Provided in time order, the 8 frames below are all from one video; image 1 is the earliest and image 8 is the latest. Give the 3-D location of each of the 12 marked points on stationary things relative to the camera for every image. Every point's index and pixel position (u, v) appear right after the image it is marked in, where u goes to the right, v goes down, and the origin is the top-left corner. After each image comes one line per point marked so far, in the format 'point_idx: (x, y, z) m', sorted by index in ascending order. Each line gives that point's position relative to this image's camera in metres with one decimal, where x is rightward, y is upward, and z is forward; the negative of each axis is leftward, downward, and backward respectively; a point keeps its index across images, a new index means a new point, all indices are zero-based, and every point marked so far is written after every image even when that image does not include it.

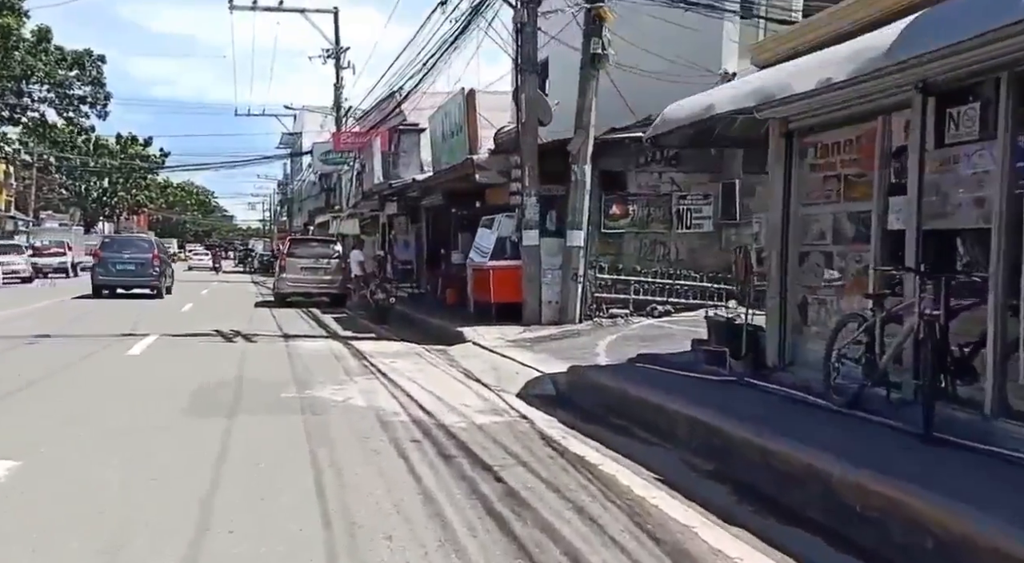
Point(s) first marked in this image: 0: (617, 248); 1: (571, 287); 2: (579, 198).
0: (+2.0, +0.6, +16.8) m
1: (+1.1, -0.1, +15.8) m
2: (+1.2, +1.5, +15.5) m
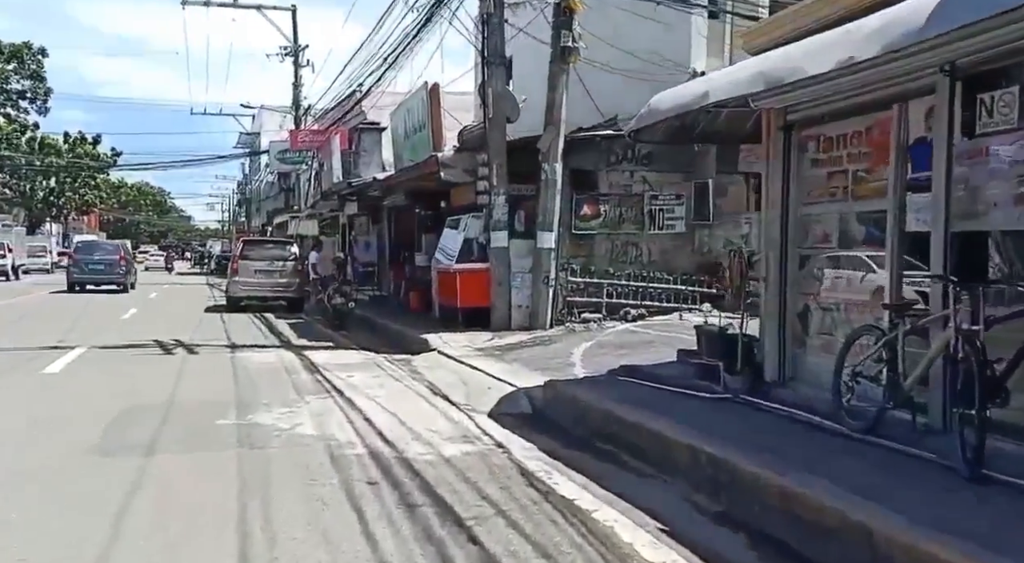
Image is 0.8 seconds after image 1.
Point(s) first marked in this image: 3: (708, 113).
0: (+1.4, +0.6, +15.9) m
1: (+0.5, -0.2, +14.8) m
2: (+0.6, +1.4, +14.6) m
3: (+2.1, +1.8, +9.6) m
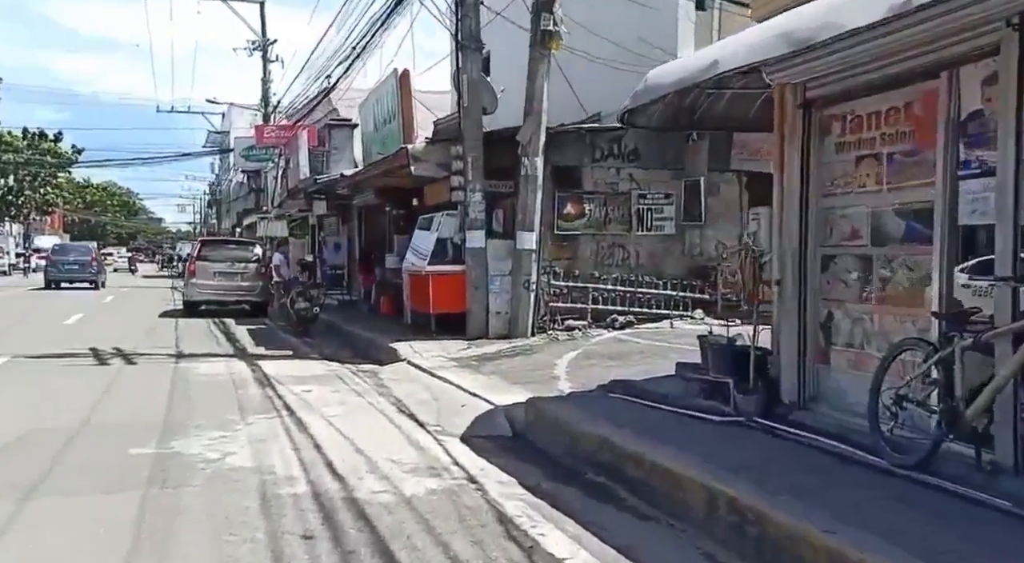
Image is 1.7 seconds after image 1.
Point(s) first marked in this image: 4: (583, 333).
0: (+1.0, +0.5, +14.7) m
1: (+0.2, -0.2, +13.6) m
2: (+0.3, +1.3, +13.3) m
3: (+1.8, +1.8, +8.4) m
4: (+1.1, -0.8, +13.6) m
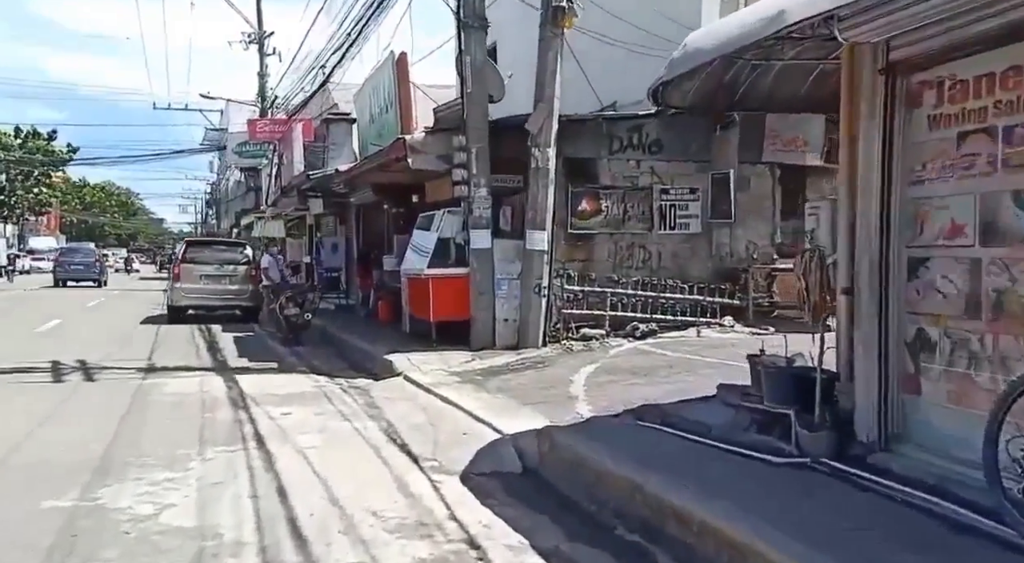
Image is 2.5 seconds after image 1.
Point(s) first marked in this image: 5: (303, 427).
0: (+1.1, +0.4, +13.3) m
1: (+0.3, -0.3, +12.2) m
2: (+0.4, +1.3, +12.0) m
3: (+1.9, +1.7, +7.0) m
4: (+1.2, -0.9, +12.2) m
5: (-2.0, -1.4, +8.6) m
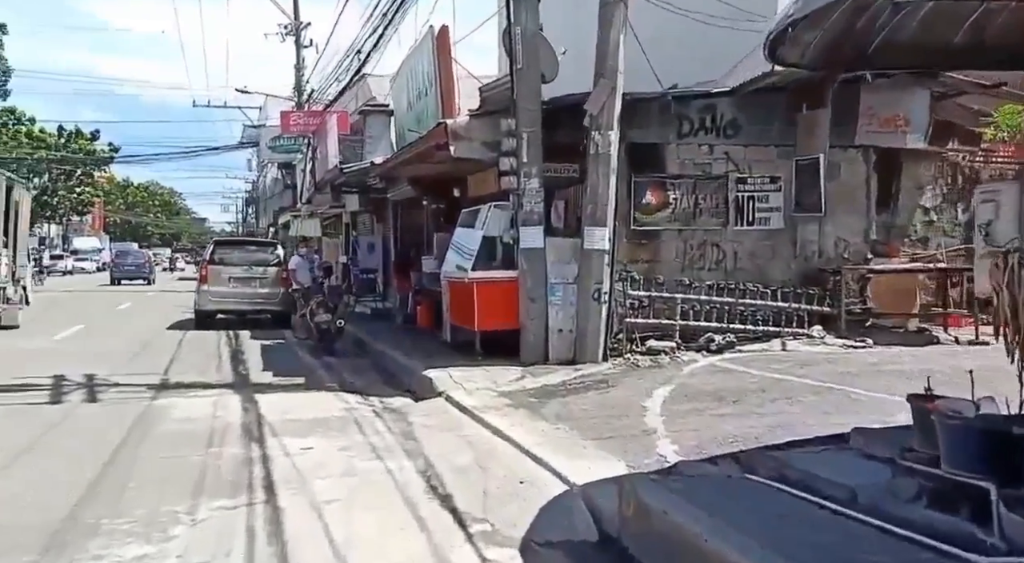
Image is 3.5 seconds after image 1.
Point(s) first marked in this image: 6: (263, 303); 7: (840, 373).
0: (+1.9, +0.4, +11.6) m
1: (+1.0, -0.4, +10.6) m
2: (+1.1, +1.2, +10.4) m
3: (+2.4, +1.6, +5.3) m
4: (+1.9, -0.9, +10.5) m
5: (-1.5, -1.5, +7.1) m
6: (-5.5, -0.5, +19.6) m
7: (+3.1, -0.9, +8.4) m
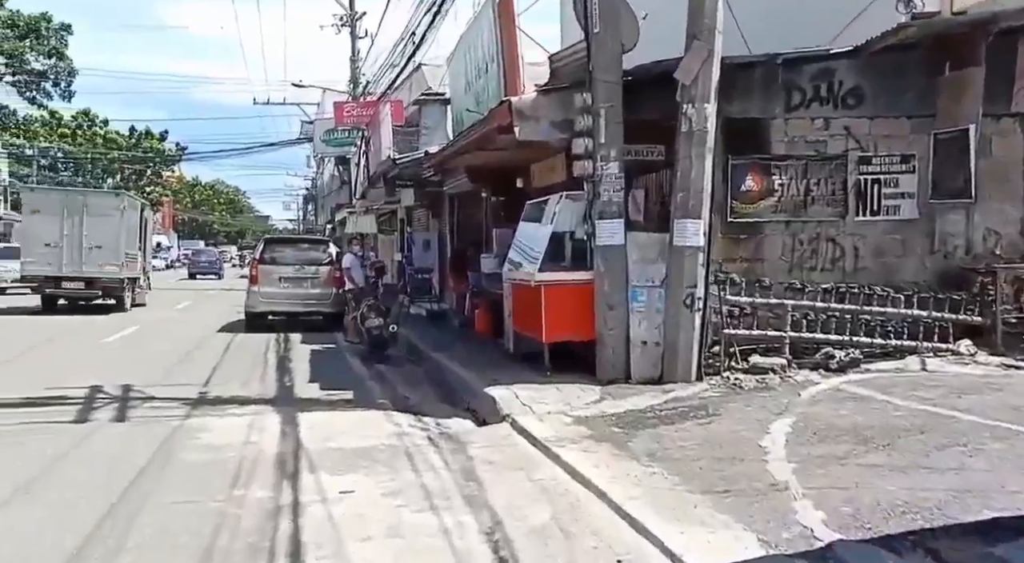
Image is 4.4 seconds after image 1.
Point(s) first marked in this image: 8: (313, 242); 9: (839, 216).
0: (+2.7, +0.4, +9.9) m
1: (+1.8, -0.4, +9.0) m
2: (+1.8, +1.2, +8.7) m
3: (+2.8, +1.6, +3.6) m
4: (+2.7, -0.9, +8.9) m
5: (-0.9, -1.6, +5.7) m
6: (-4.1, -0.5, +18.4) m
7: (+3.8, -0.9, +6.7) m
8: (-4.3, +0.8, +18.9) m
9: (+3.7, +0.8, +9.9) m
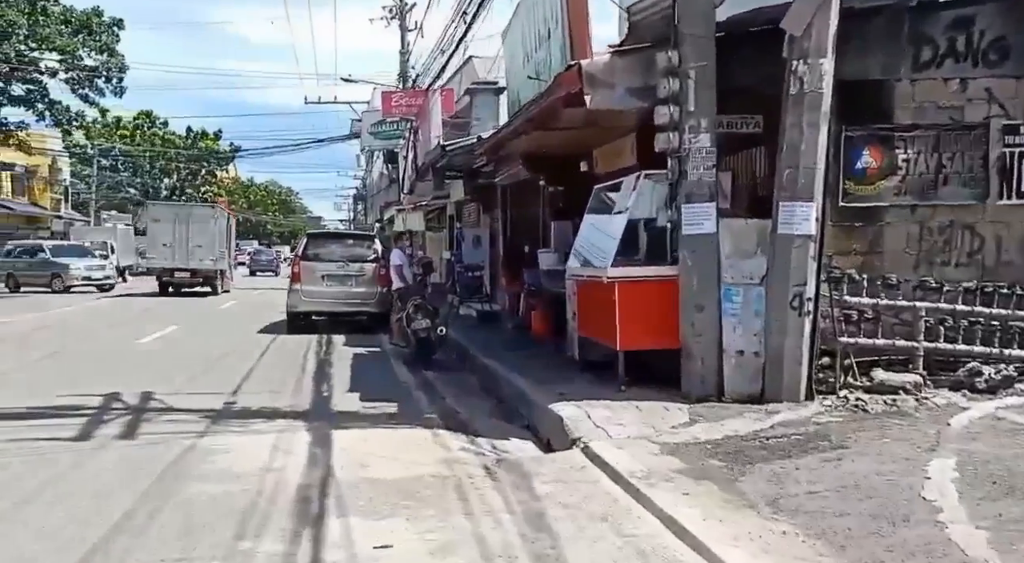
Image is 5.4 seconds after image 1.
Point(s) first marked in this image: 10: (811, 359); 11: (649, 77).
0: (+3.4, +0.4, +8.3) m
1: (+2.4, -0.3, +7.4) m
2: (+2.4, +1.2, +7.1) m
3: (+3.1, +1.6, +1.9) m
4: (+3.3, -0.9, +7.2) m
5: (-0.5, -1.5, +4.2) m
6: (-3.0, -0.4, +17.1) m
7: (+4.3, -0.9, +4.9) m
8: (-3.1, +0.9, +17.6) m
9: (+4.4, +0.8, +8.2) m
10: (+2.6, -0.6, +7.6) m
11: (+1.3, +1.9, +8.3) m
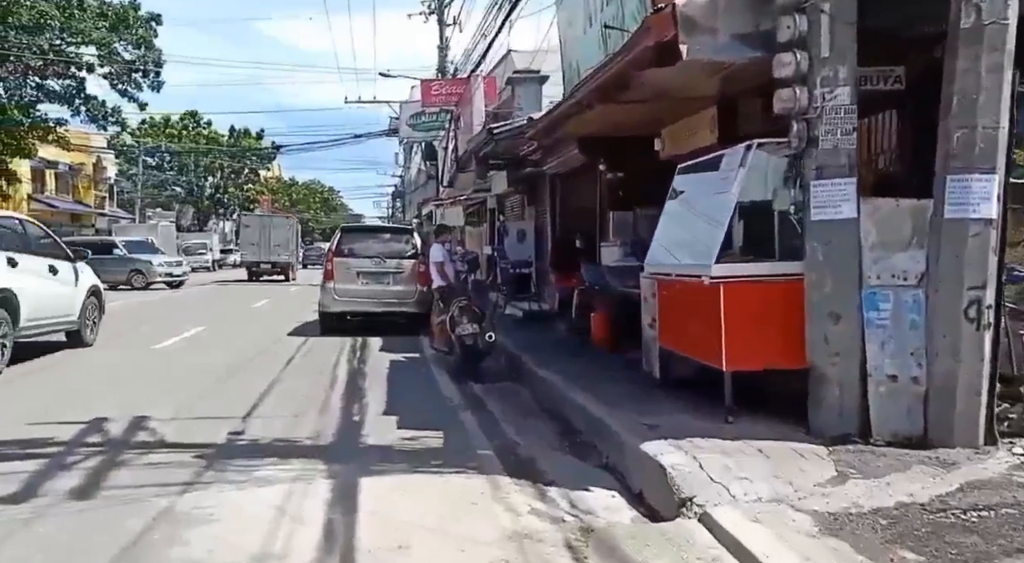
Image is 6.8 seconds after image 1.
0: (+3.9, +0.4, +6.3) m
1: (+2.9, -0.4, +5.5) m
2: (+2.9, +1.2, +5.2) m
3: (+3.4, +1.6, 0.0) m
4: (+3.8, -0.9, +5.2) m
5: (-0.1, -1.6, +2.4) m
6: (-2.0, -0.4, +15.4) m
7: (+4.7, -0.9, +2.9) m
8: (-2.2, +0.9, +15.9) m
9: (+4.9, +0.8, +6.2) m
10: (+3.2, -0.7, +5.7) m
11: (+1.8, +1.9, +6.4) m
